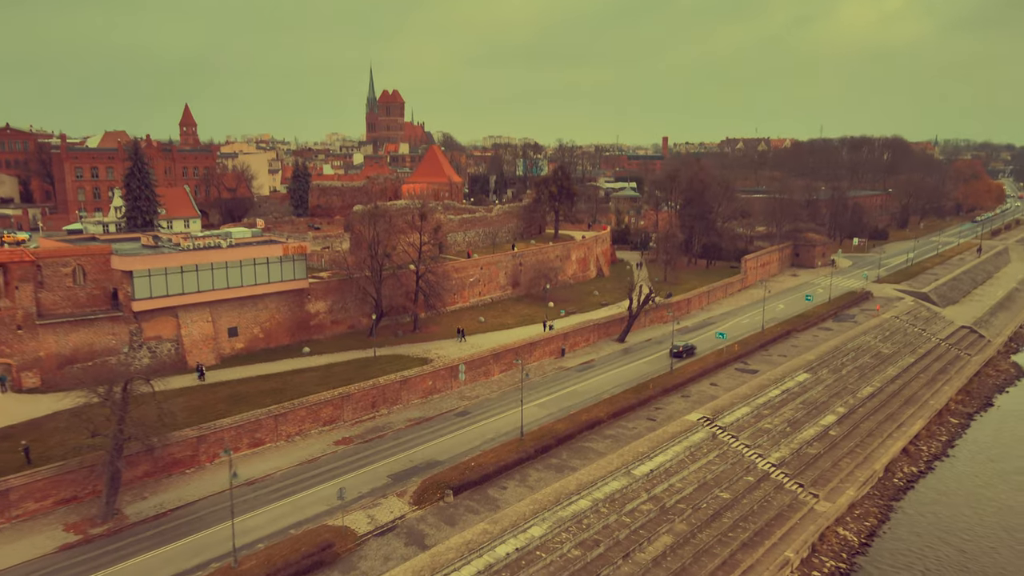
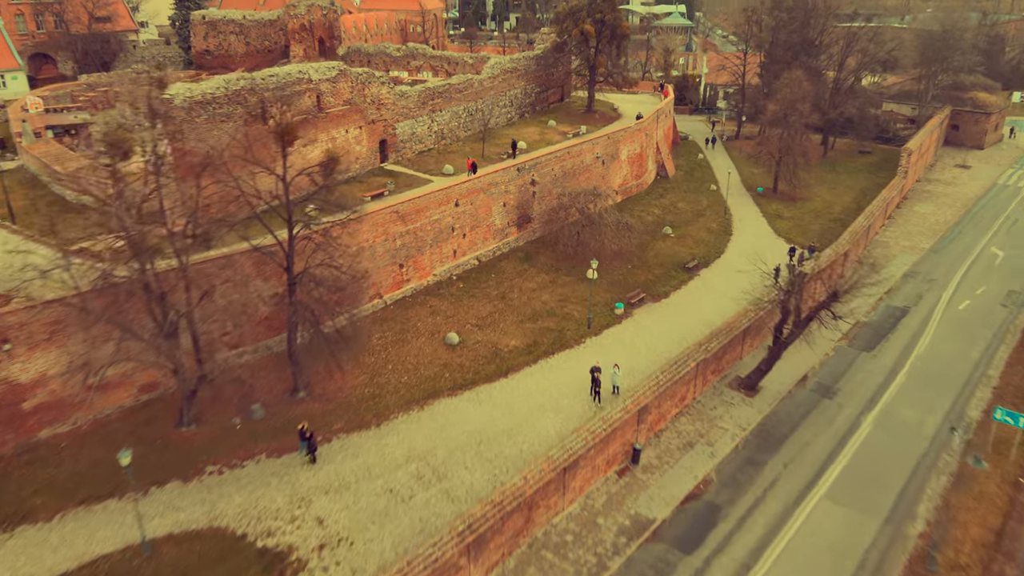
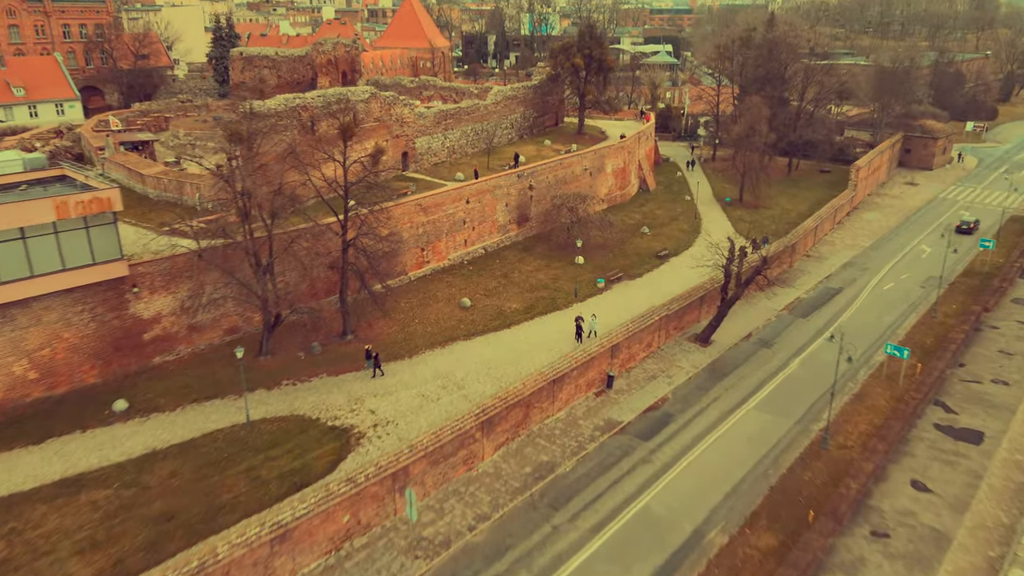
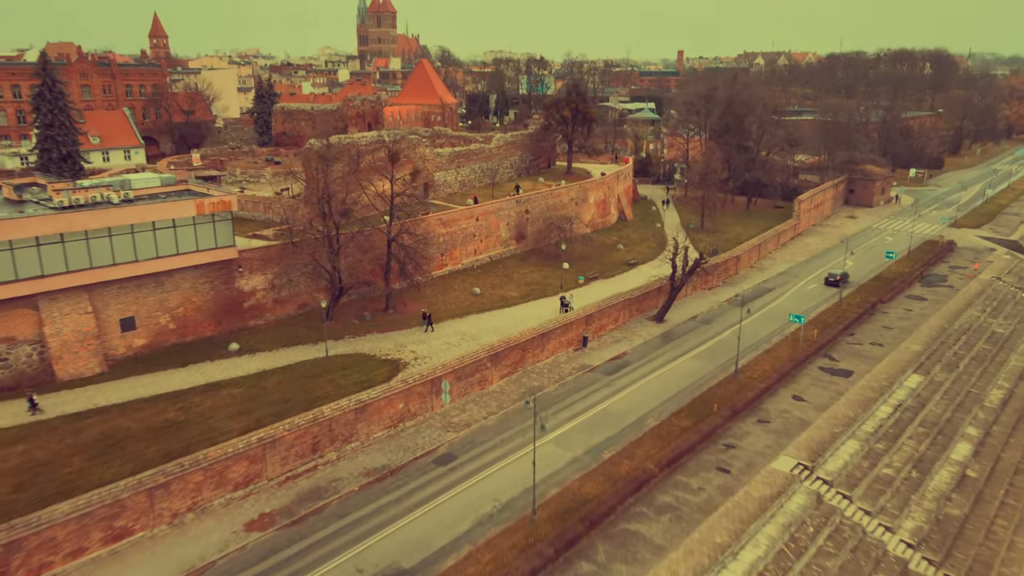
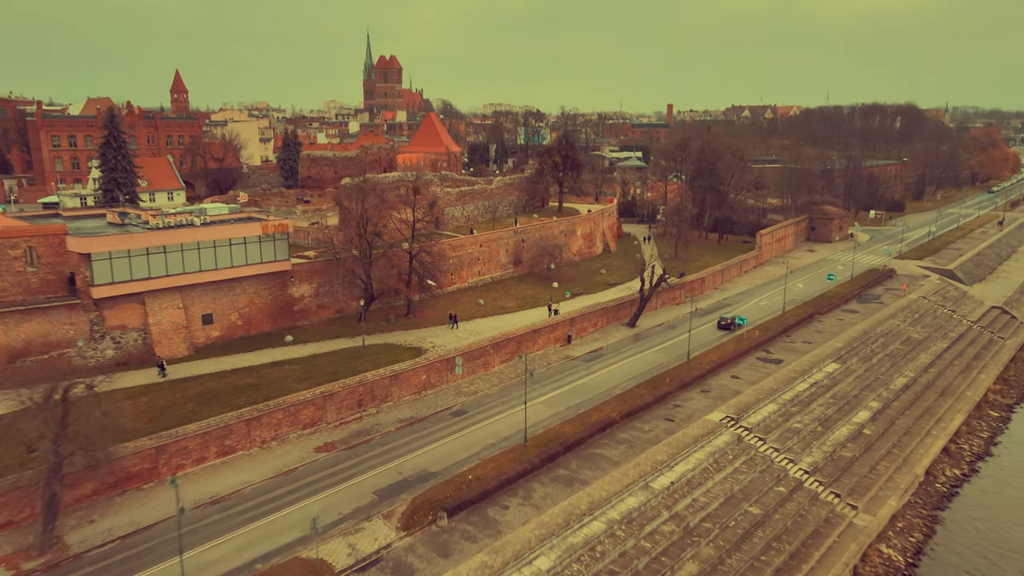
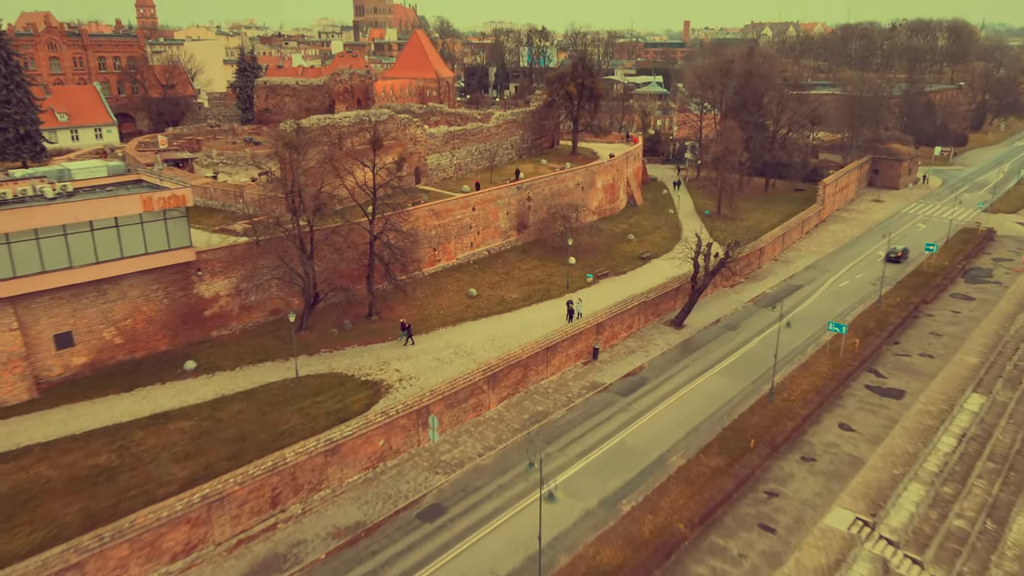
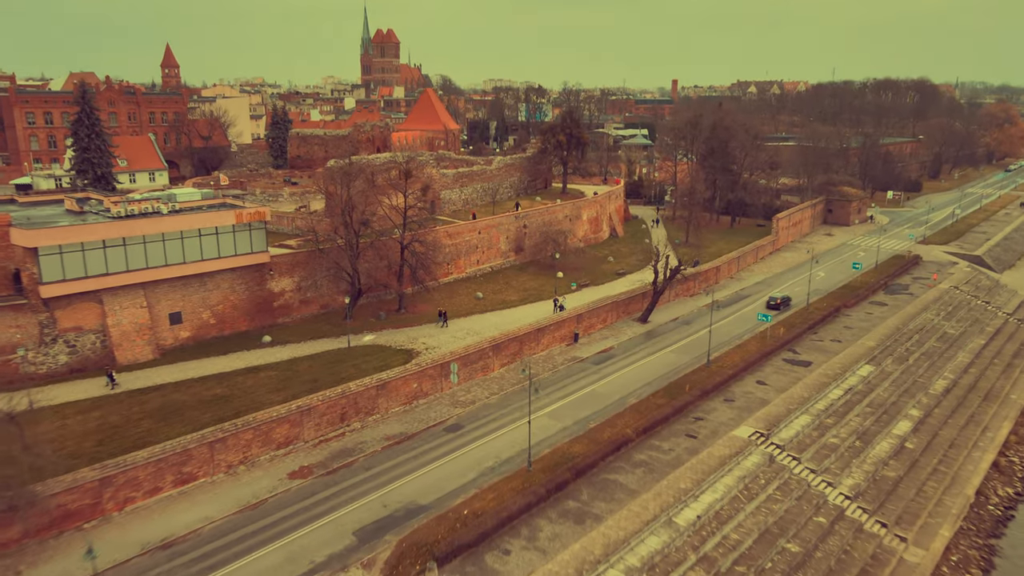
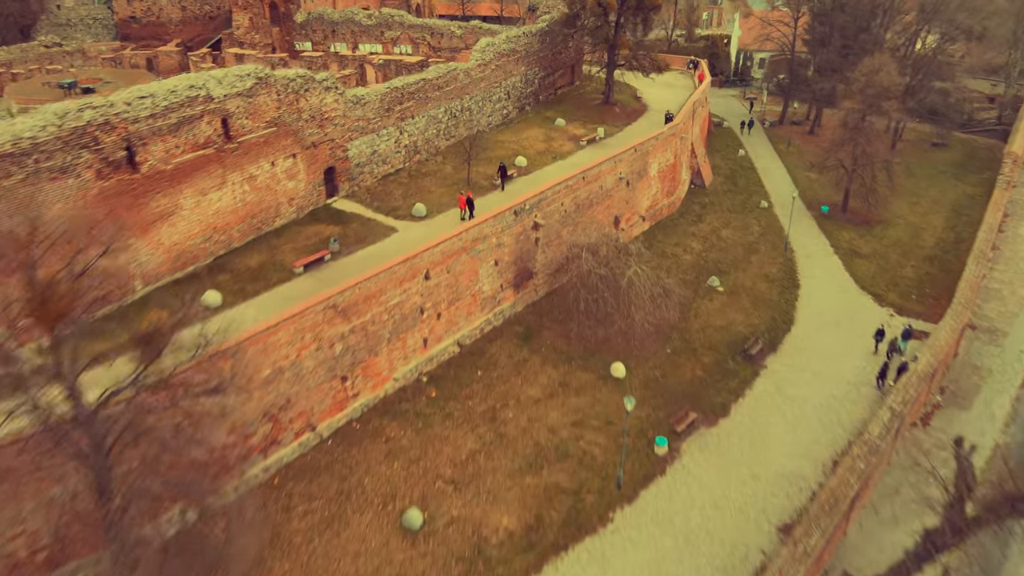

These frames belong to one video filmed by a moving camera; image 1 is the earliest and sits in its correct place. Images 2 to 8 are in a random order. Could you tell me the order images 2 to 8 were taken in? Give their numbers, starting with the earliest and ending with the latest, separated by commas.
5, 7, 4, 6, 3, 2, 8
